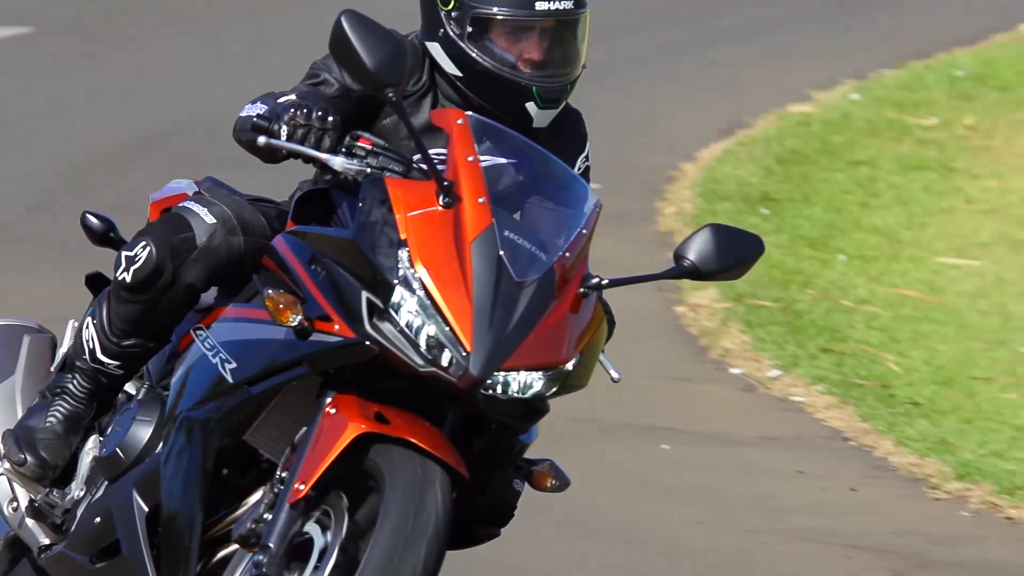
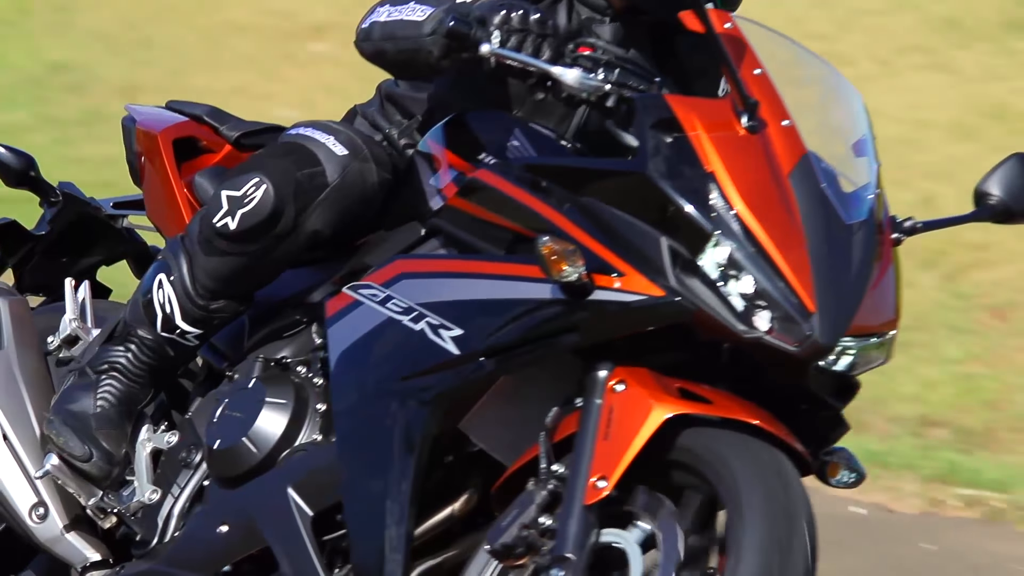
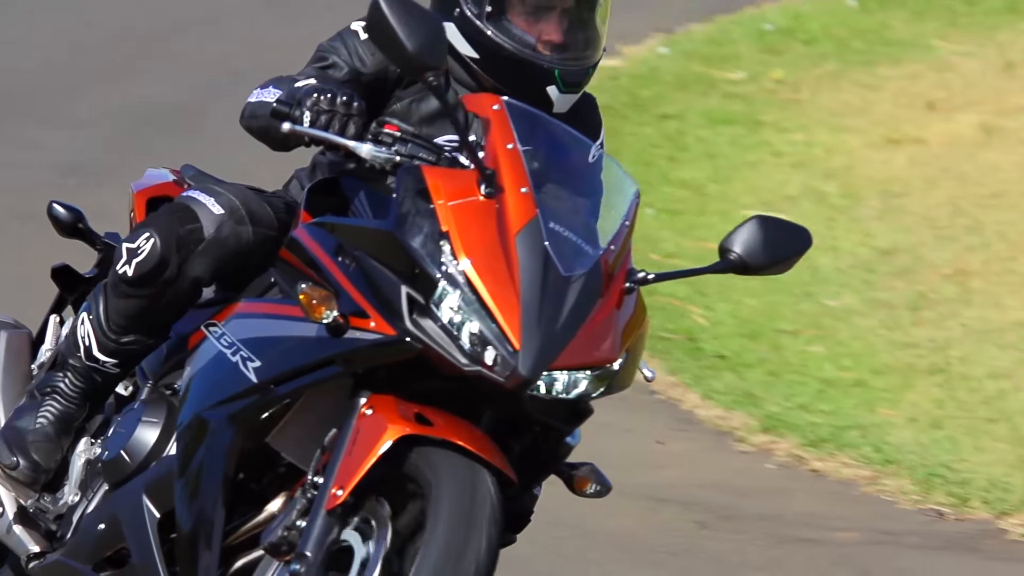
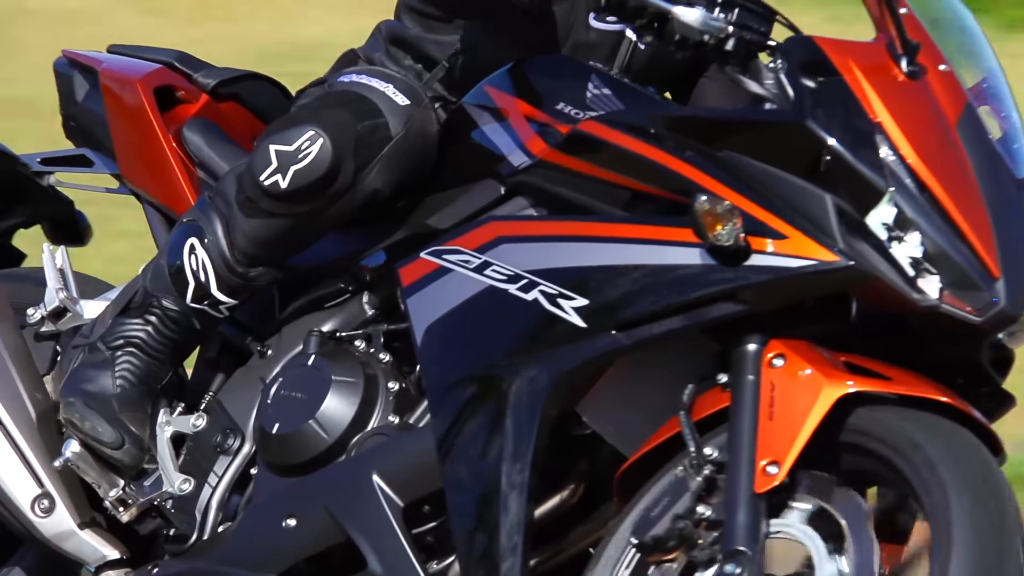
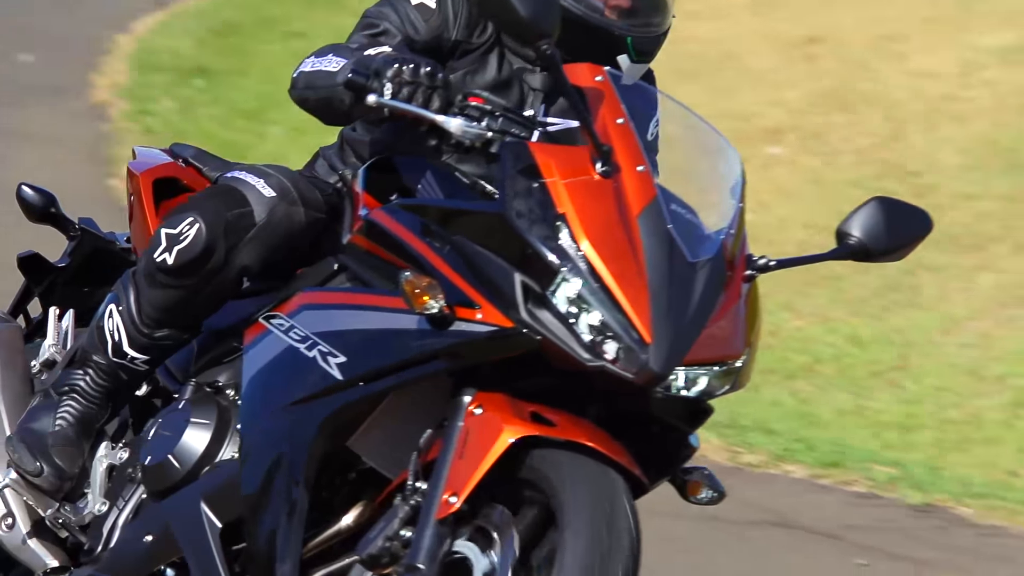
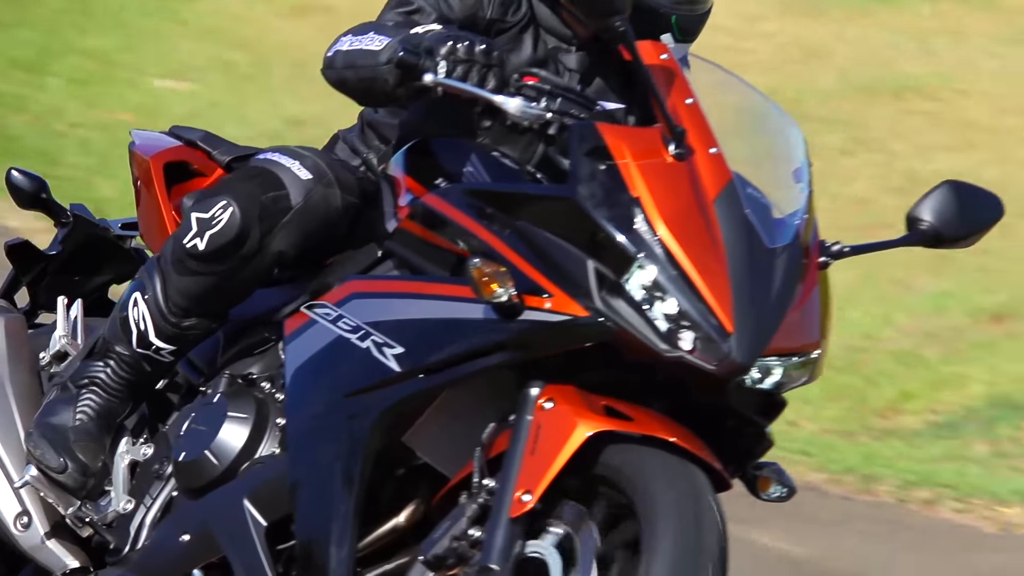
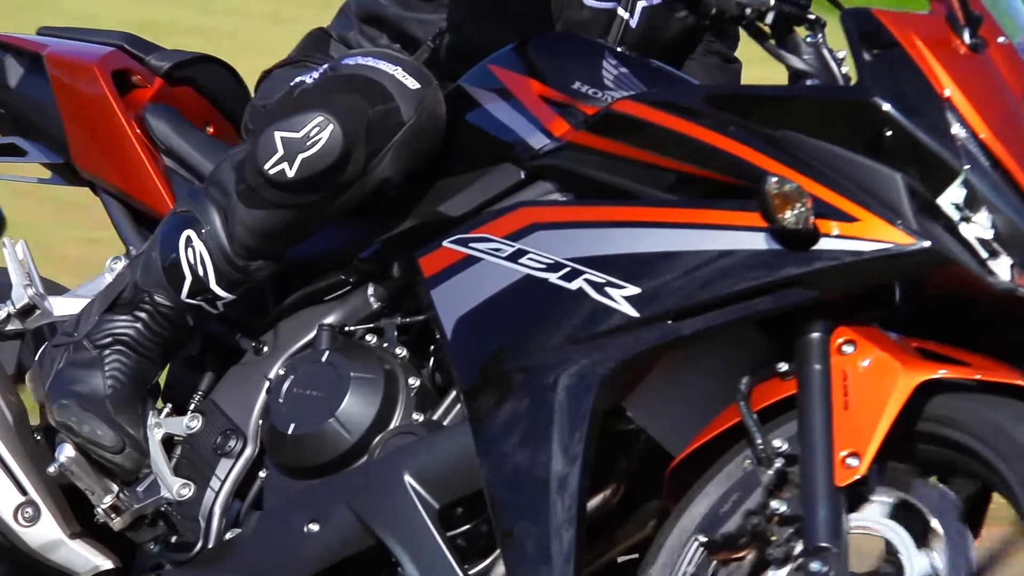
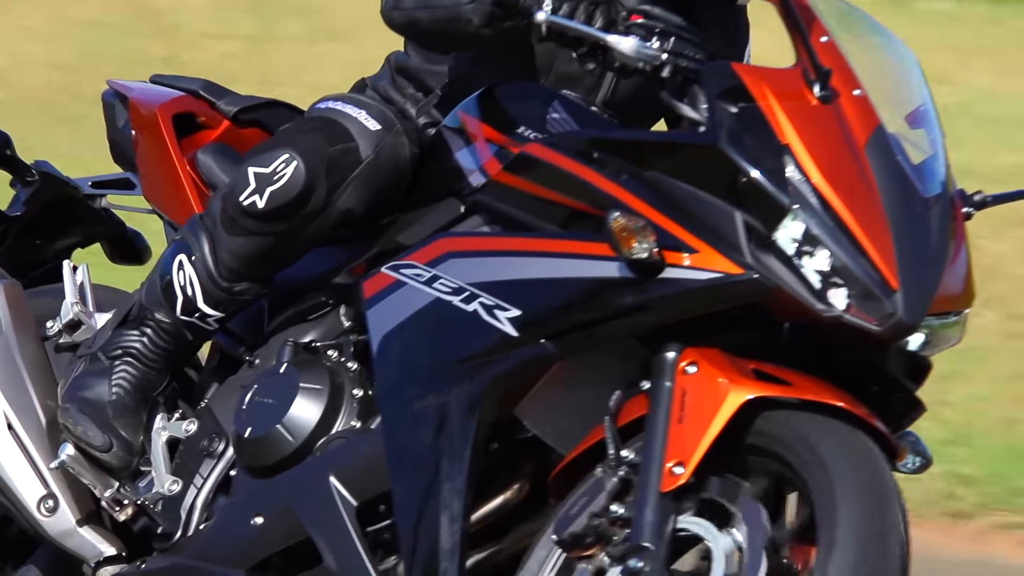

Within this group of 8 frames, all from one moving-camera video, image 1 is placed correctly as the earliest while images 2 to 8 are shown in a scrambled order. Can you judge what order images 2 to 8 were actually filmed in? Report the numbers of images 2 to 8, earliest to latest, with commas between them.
3, 5, 6, 2, 8, 4, 7
